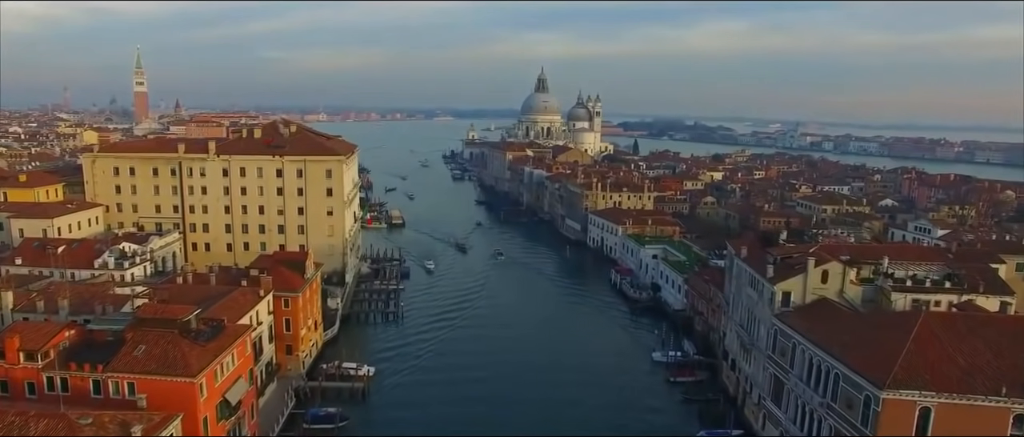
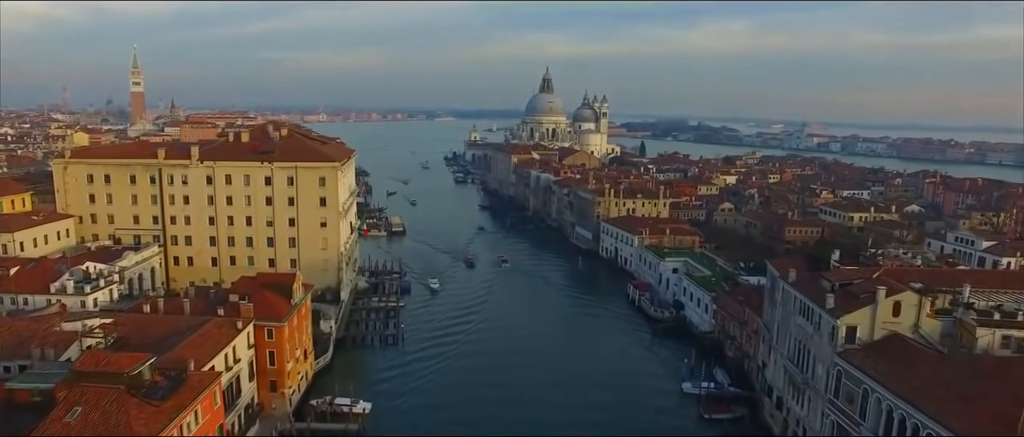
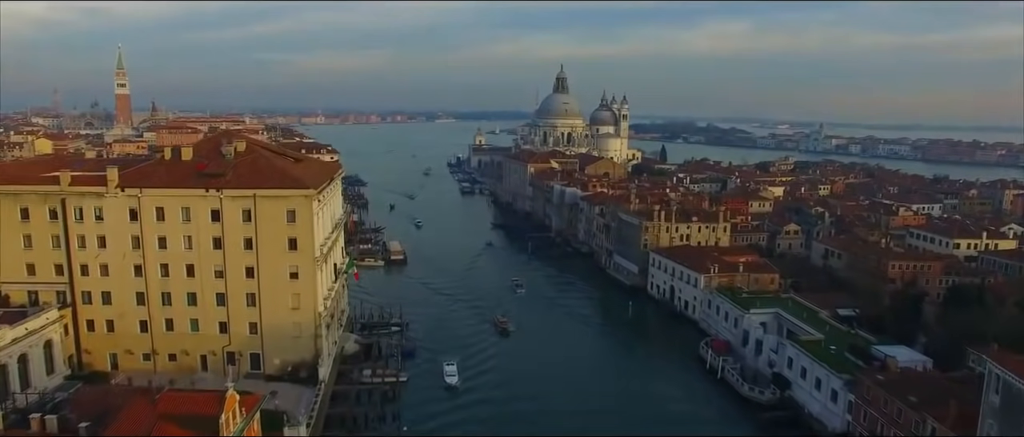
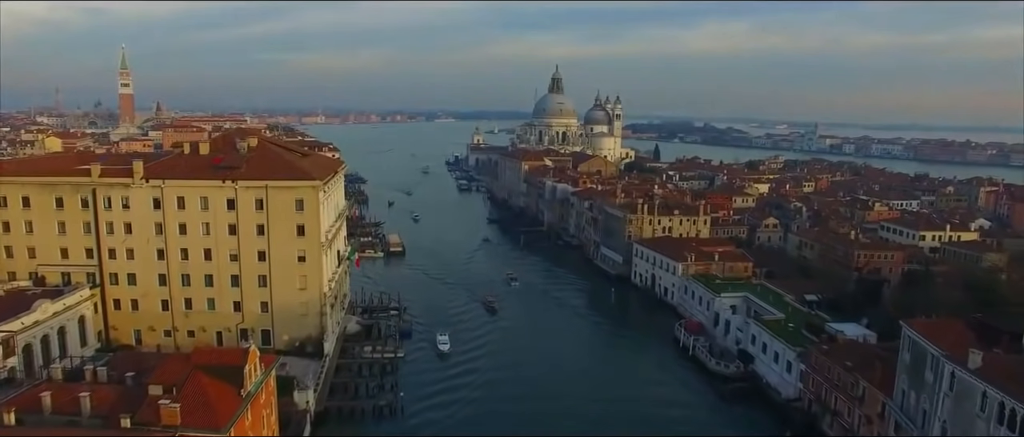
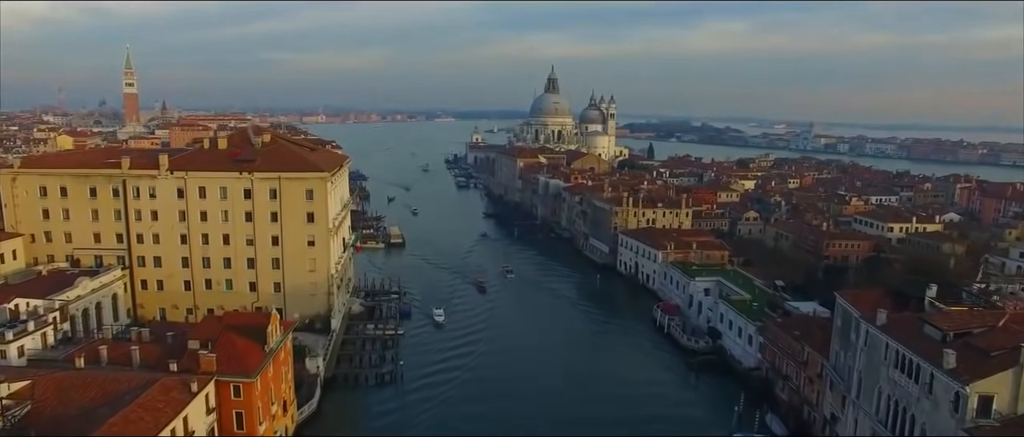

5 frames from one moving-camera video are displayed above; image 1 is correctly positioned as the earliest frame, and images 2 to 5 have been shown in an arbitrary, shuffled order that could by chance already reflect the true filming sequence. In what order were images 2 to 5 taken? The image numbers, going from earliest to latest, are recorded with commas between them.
2, 5, 4, 3
